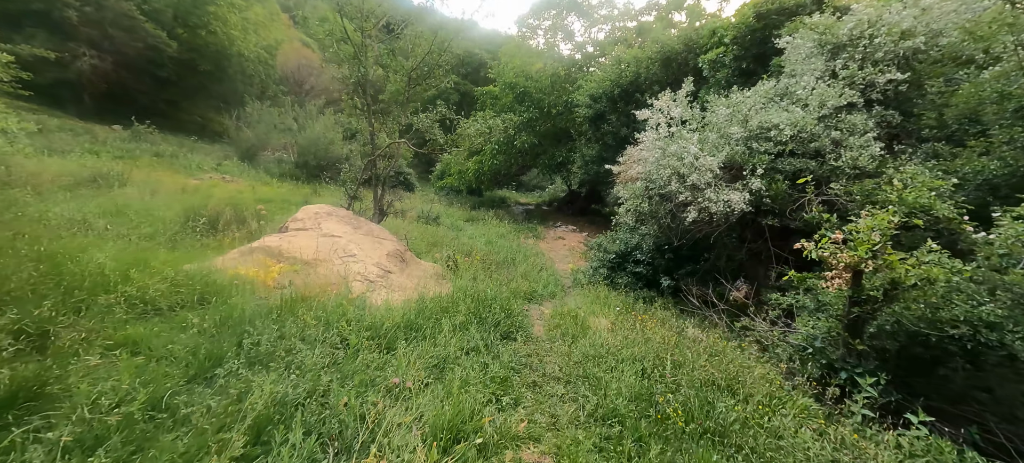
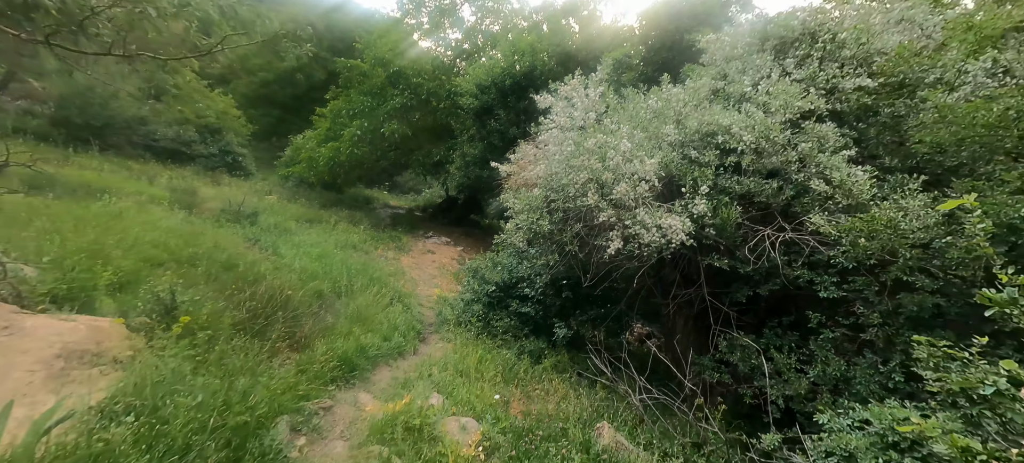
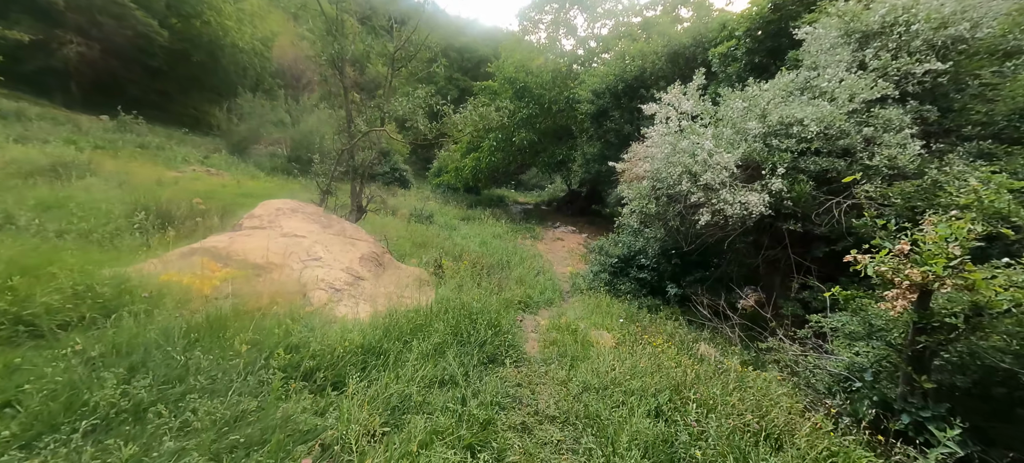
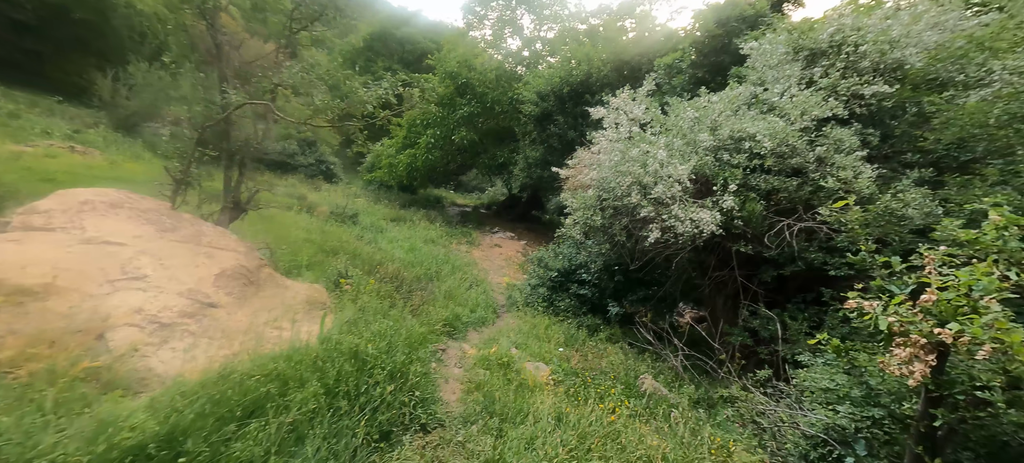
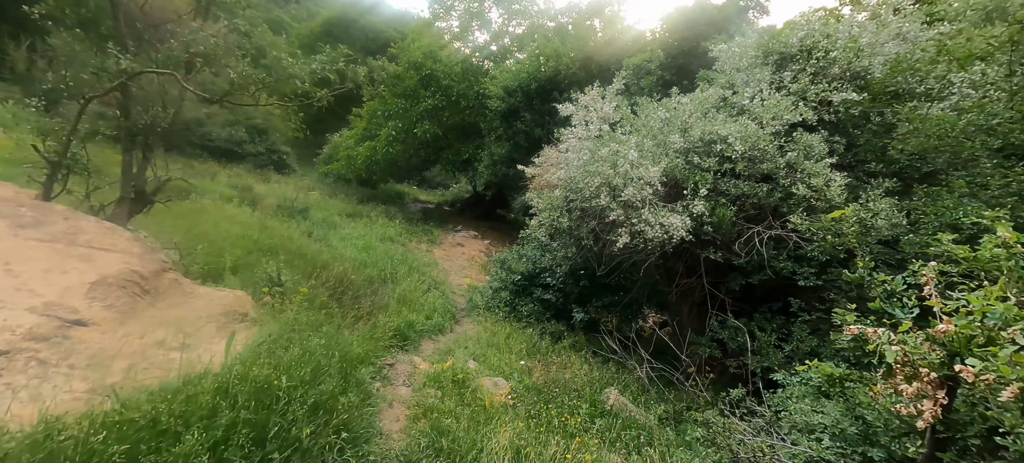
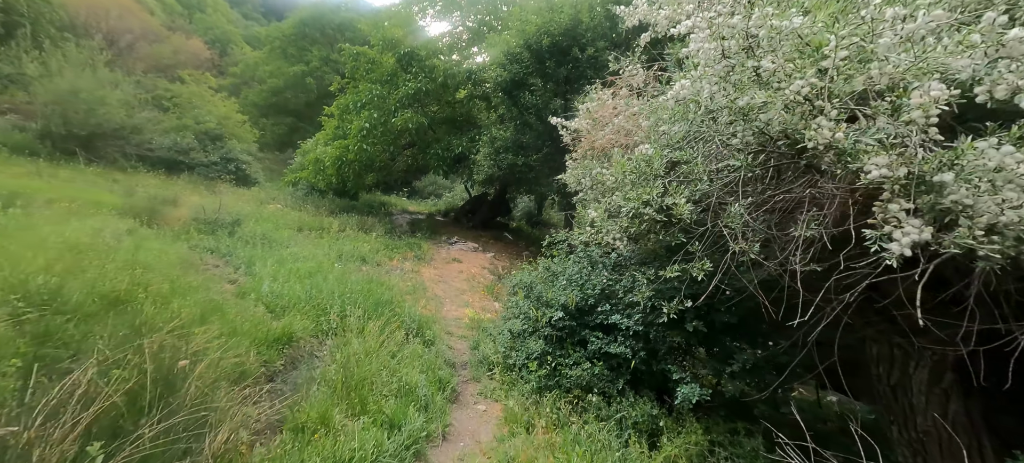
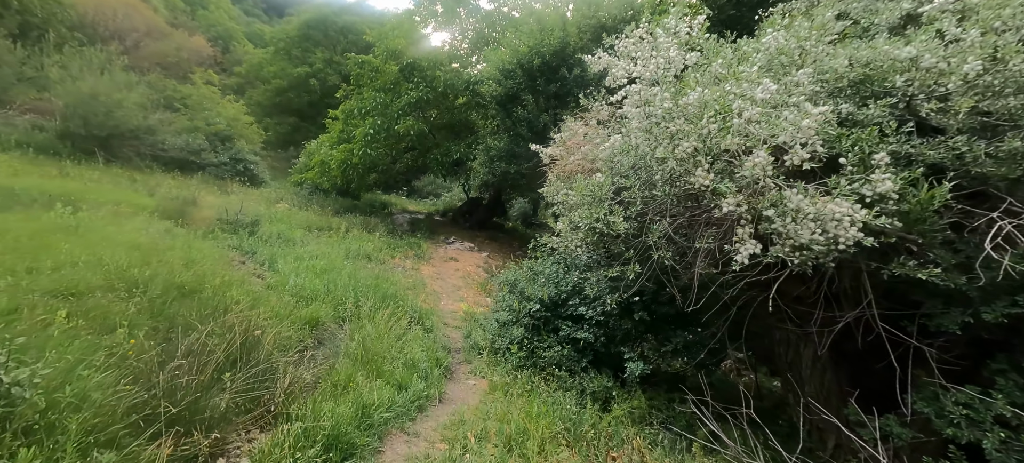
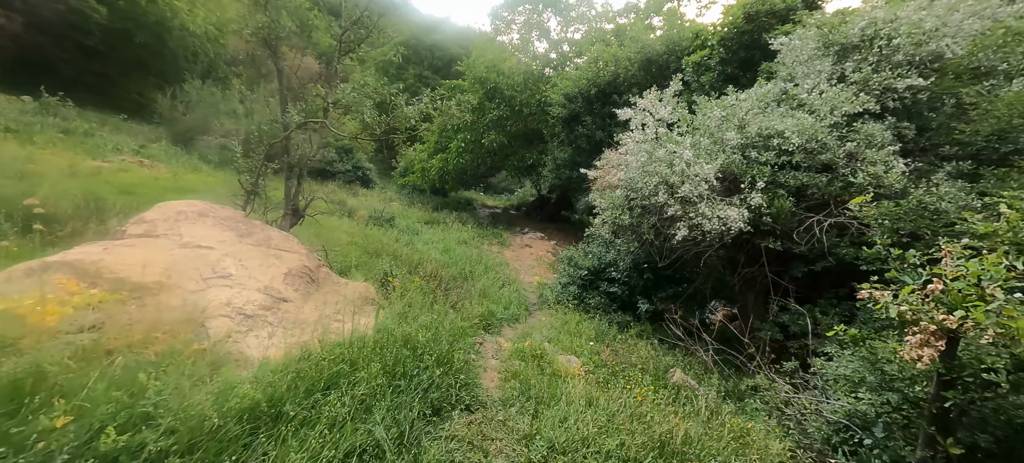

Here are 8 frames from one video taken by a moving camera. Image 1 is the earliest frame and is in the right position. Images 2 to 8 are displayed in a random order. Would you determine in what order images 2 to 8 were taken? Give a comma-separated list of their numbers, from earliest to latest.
3, 8, 4, 5, 2, 7, 6
